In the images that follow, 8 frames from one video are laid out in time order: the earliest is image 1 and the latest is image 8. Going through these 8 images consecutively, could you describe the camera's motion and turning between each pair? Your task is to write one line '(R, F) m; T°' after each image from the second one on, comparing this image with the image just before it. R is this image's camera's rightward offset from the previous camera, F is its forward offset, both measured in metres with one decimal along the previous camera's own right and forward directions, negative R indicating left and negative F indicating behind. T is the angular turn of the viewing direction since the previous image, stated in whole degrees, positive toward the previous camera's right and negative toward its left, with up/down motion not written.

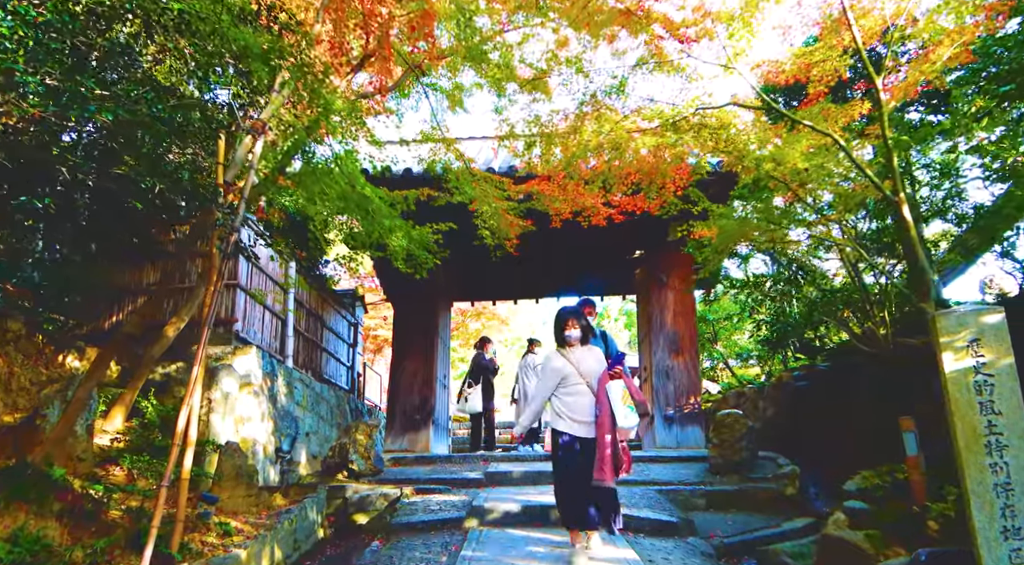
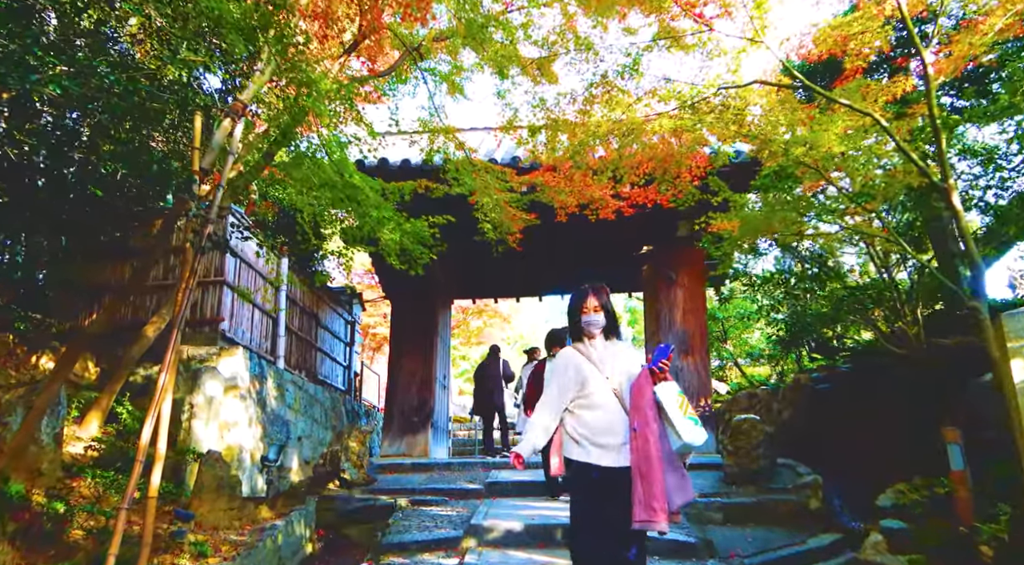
(0.0, +0.5) m; 0°
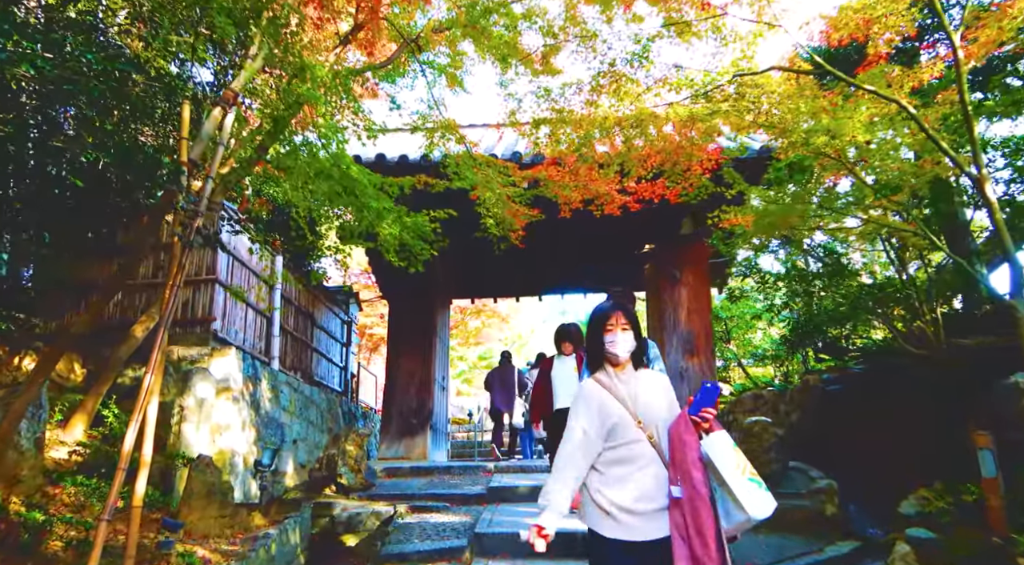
(-0.1, +0.3) m; 0°
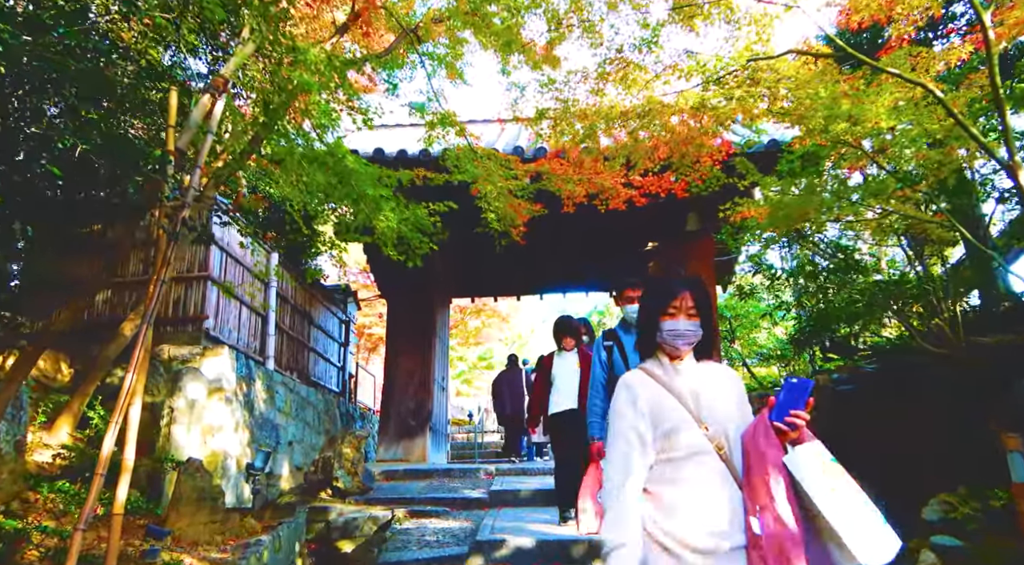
(0.0, +0.2) m; 0°
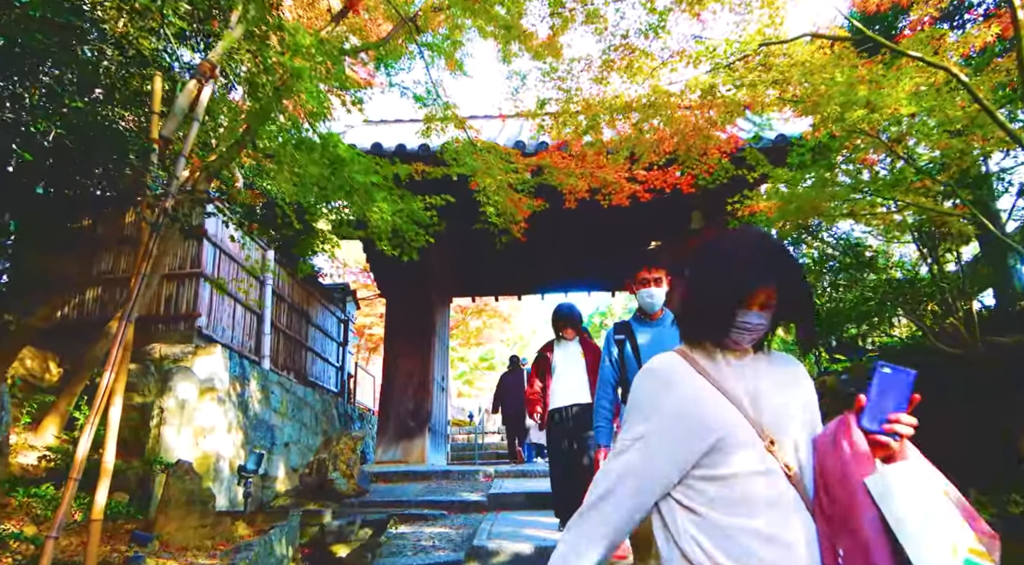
(0.0, +0.2) m; 0°
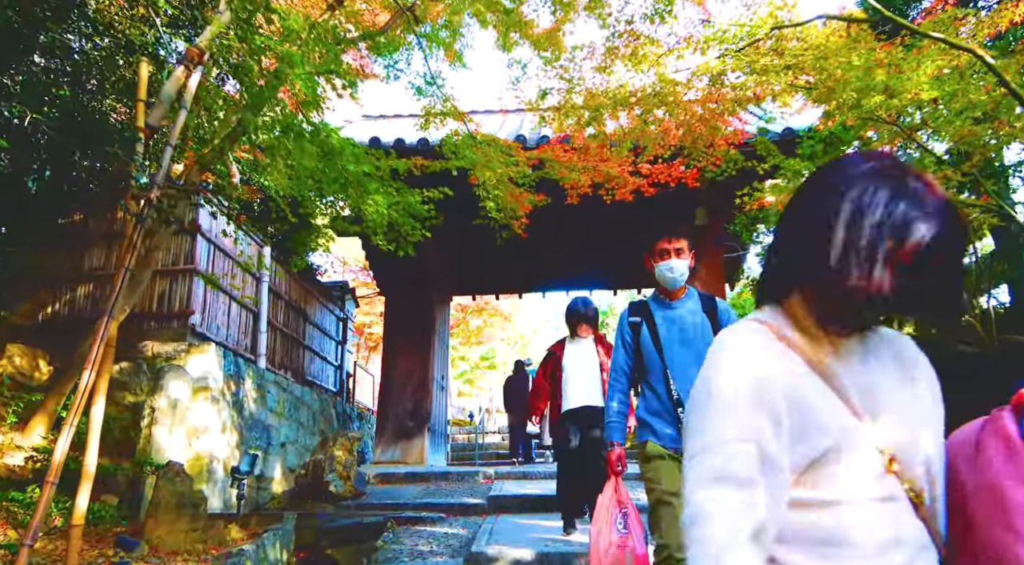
(0.0, +0.2) m; 0°
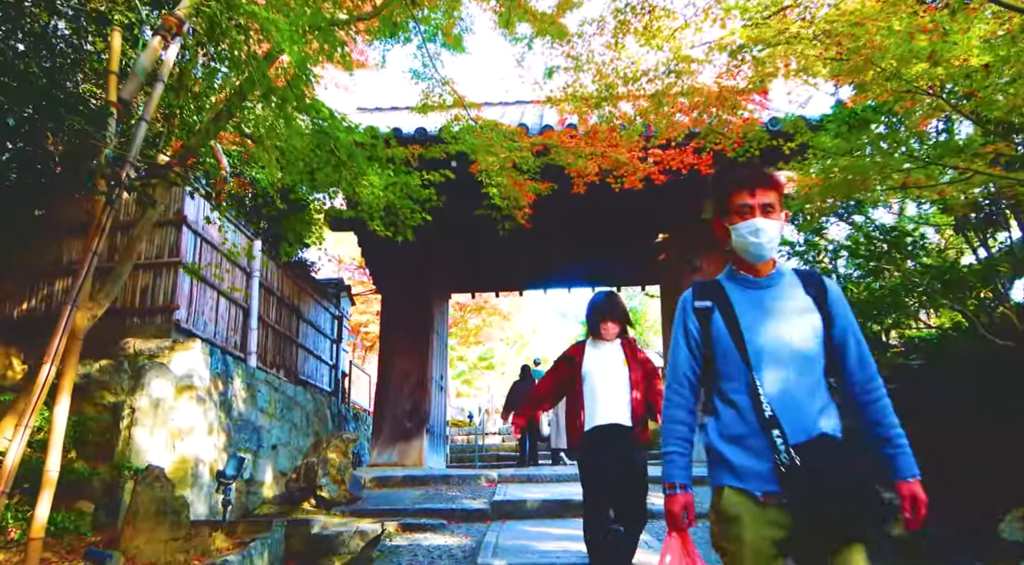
(0.0, +0.4) m; 0°
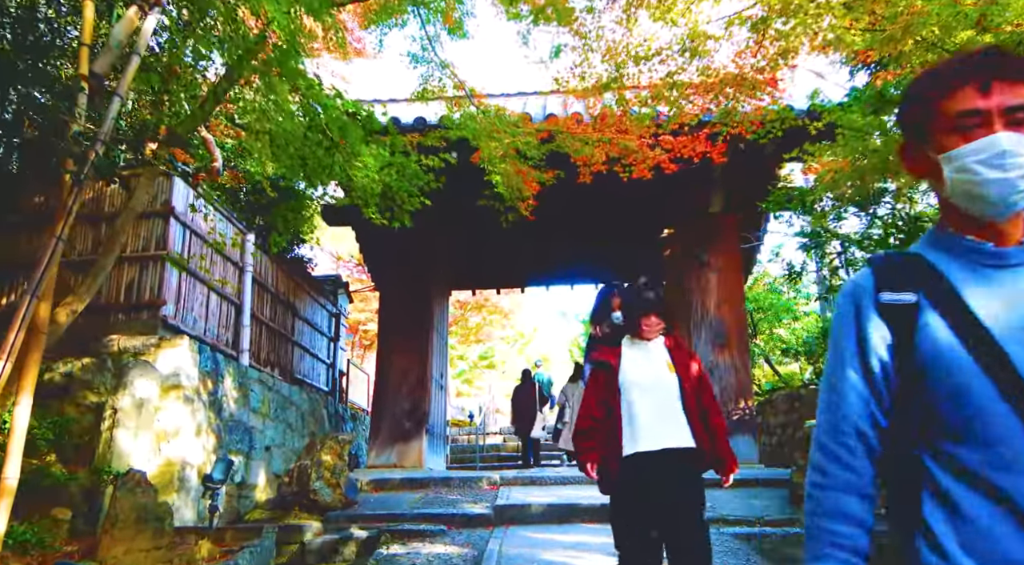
(0.0, +0.3) m; 0°
